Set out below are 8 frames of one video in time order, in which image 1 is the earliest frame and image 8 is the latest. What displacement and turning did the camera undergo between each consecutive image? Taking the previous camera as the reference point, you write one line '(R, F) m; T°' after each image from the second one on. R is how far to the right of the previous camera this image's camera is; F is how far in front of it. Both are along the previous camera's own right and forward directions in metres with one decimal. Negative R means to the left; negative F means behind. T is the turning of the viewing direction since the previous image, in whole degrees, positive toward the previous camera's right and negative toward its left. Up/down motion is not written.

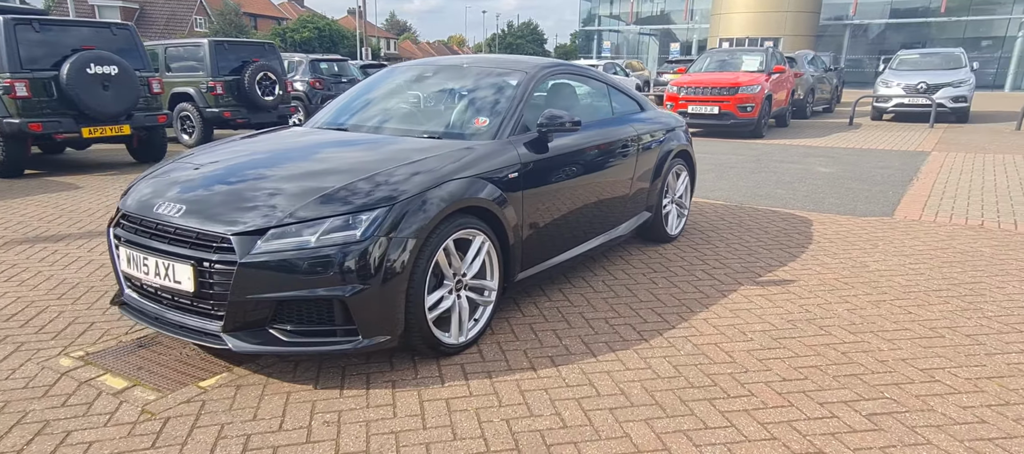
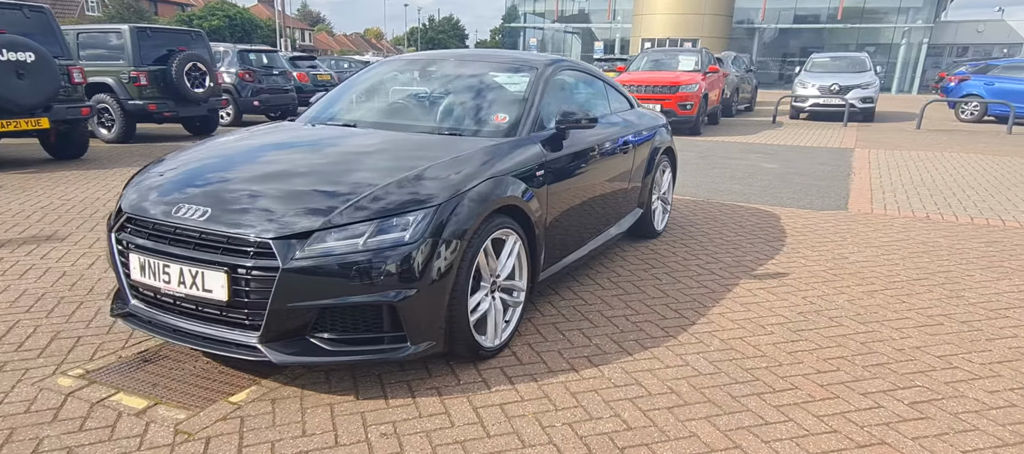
(-0.5, +0.1) m; +7°
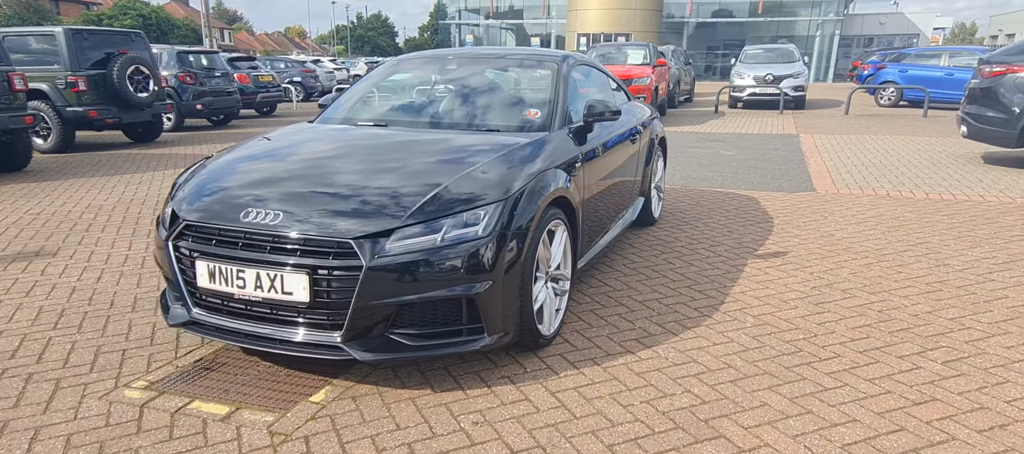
(-0.5, -0.1) m; +5°
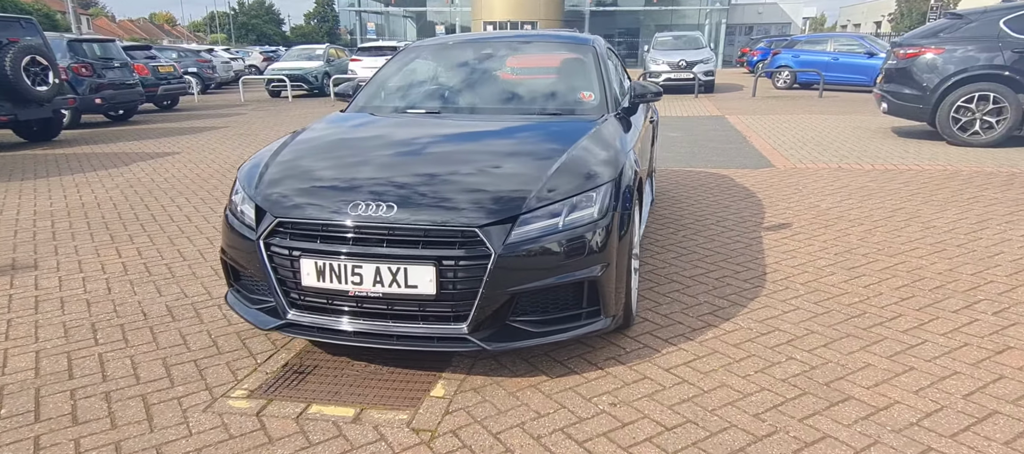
(-0.9, +0.1) m; +8°
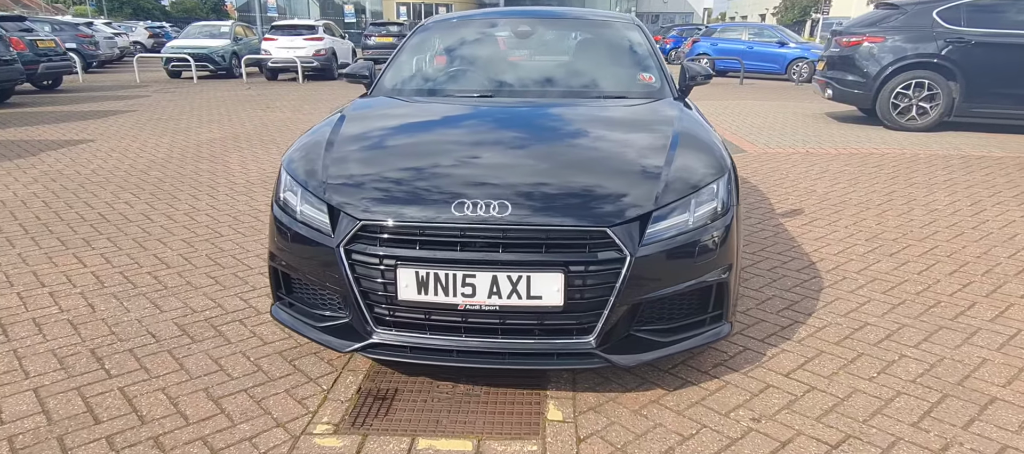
(-0.8, +0.4) m; +8°
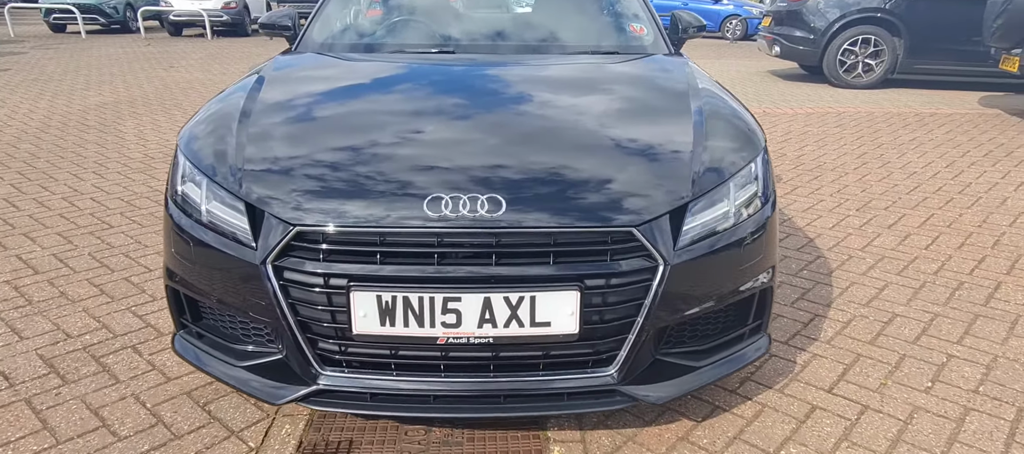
(-0.1, +0.6) m; +6°
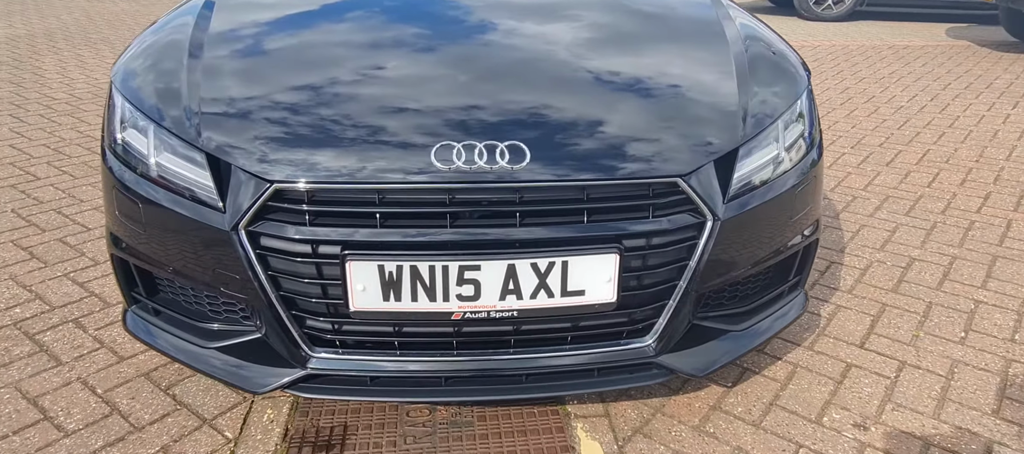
(-0.1, +0.3) m; +4°
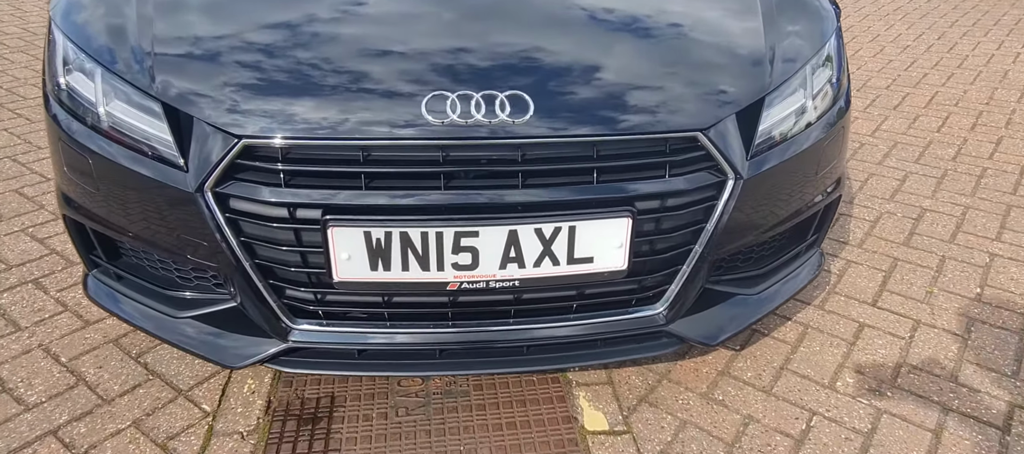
(0.0, +0.1) m; +1°
